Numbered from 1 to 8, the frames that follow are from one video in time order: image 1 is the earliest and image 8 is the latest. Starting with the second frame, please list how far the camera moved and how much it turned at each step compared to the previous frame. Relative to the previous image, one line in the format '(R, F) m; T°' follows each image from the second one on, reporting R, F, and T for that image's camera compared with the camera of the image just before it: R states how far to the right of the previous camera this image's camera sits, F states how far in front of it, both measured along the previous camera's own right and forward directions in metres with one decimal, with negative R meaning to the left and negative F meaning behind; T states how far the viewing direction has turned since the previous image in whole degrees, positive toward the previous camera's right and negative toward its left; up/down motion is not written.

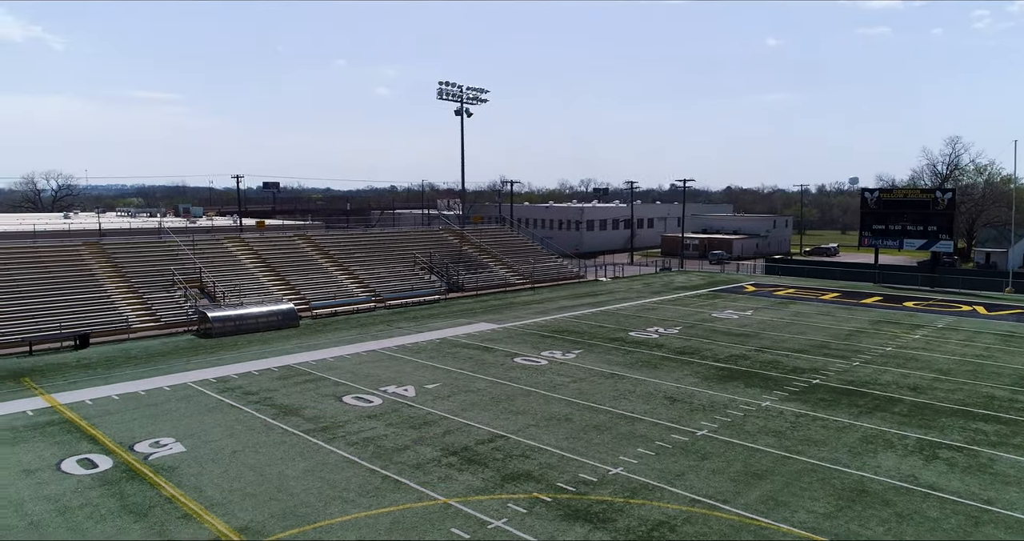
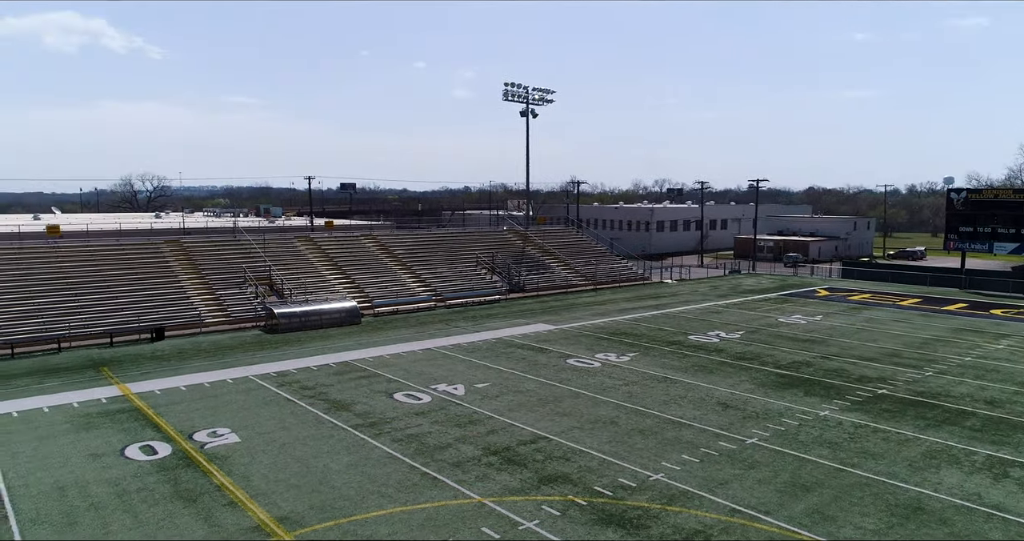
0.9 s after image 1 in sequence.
(+0.6, 0.0) m; -6°
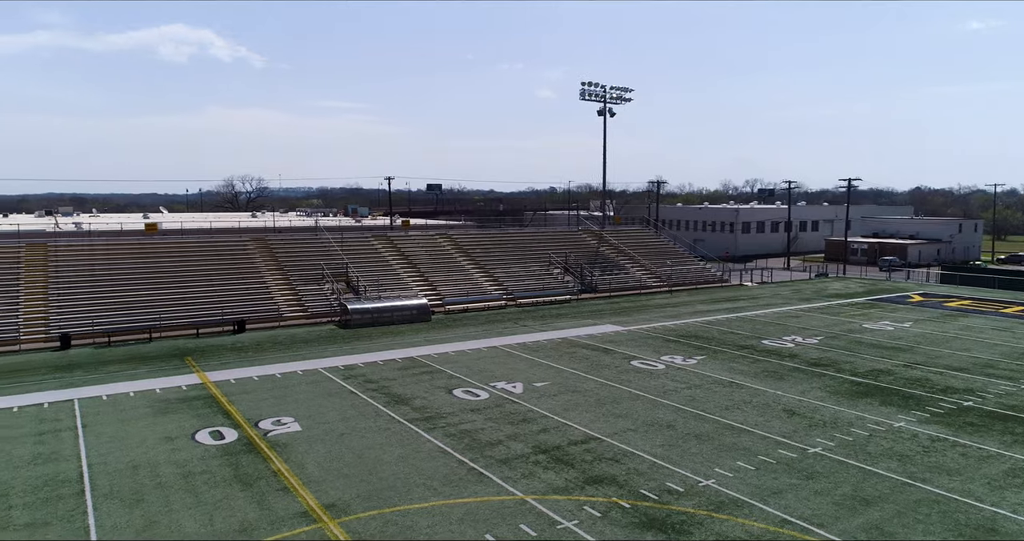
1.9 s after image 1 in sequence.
(+0.6, +0.1) m; -7°
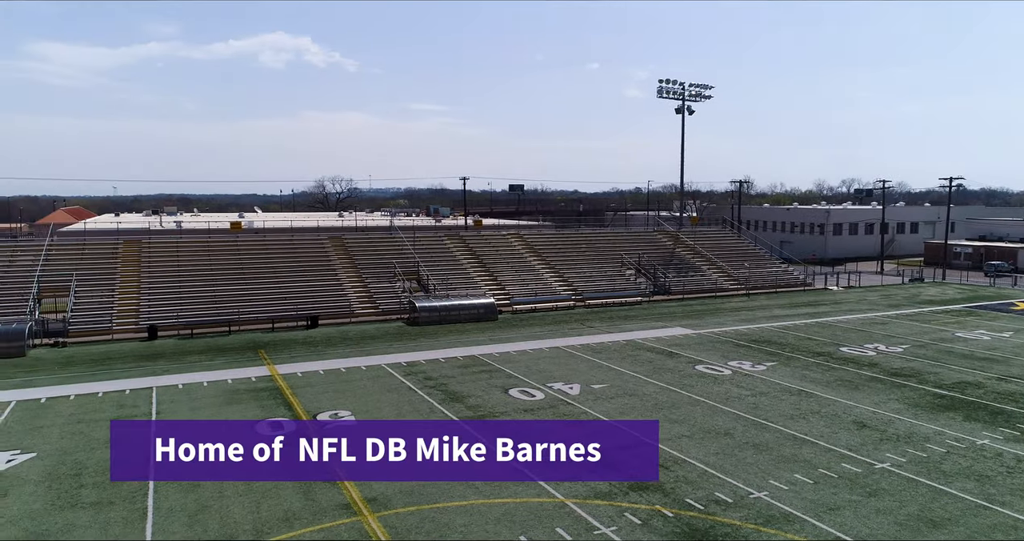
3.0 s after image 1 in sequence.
(+0.6, +0.2) m; -7°
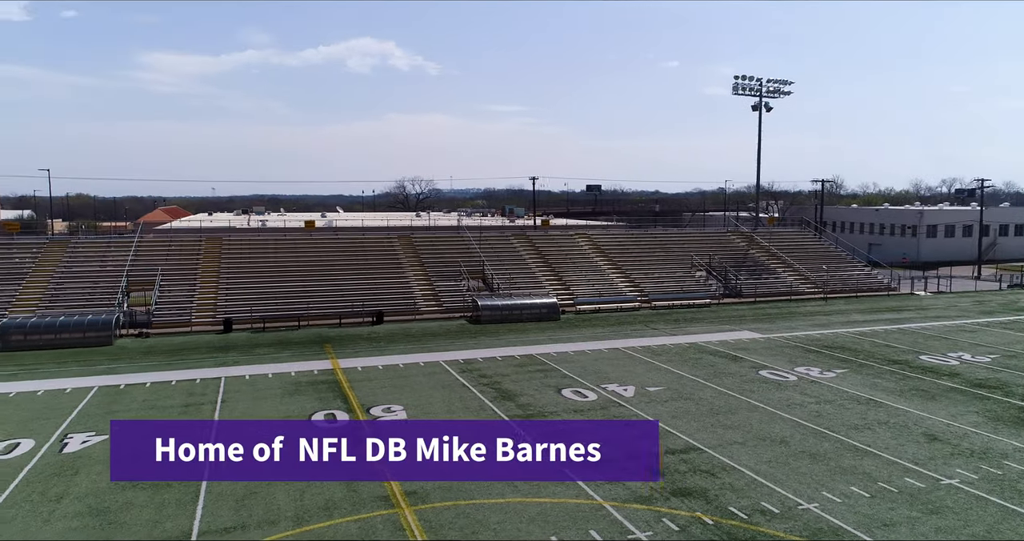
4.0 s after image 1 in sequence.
(+0.6, +0.1) m; -6°
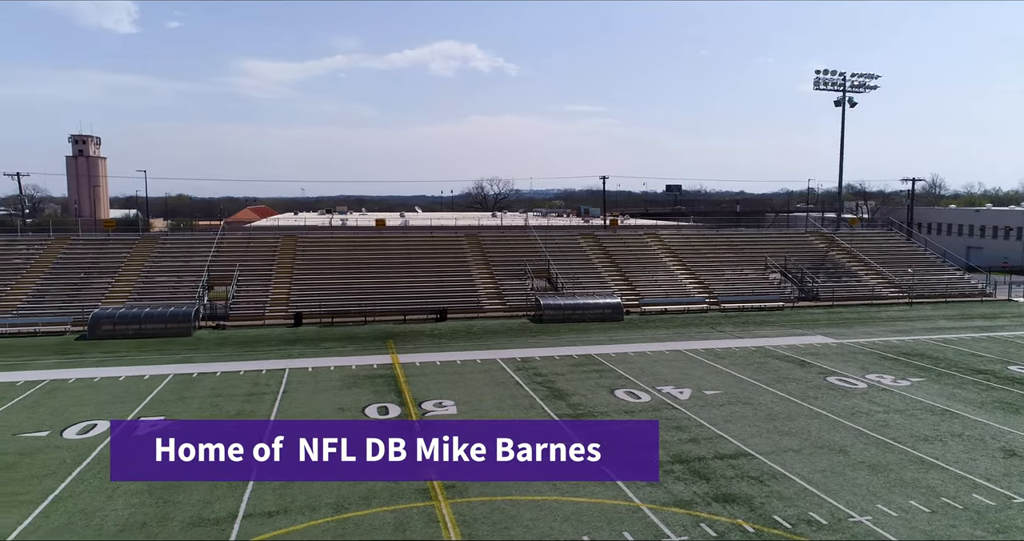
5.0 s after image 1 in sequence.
(+0.6, +0.1) m; -6°
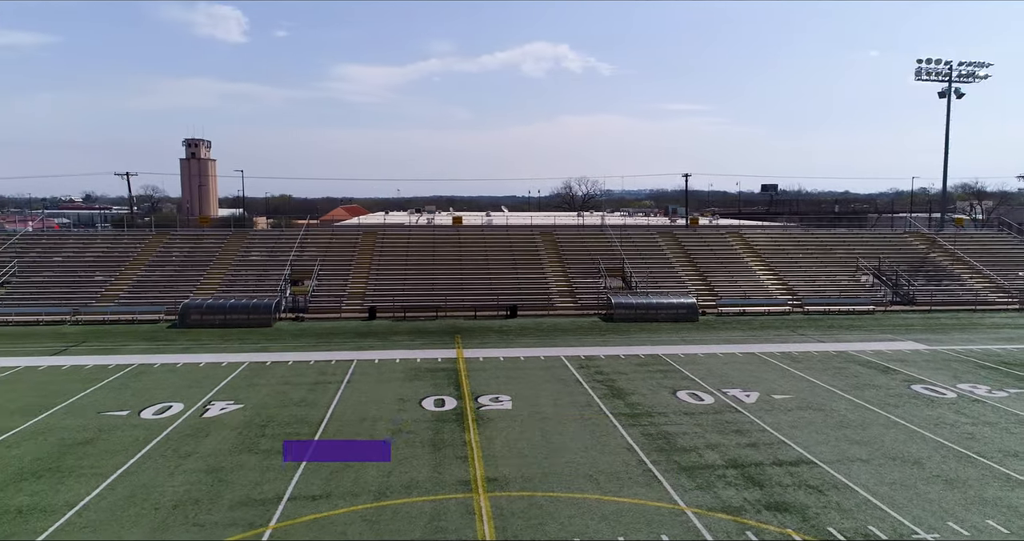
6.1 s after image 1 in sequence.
(+0.7, +0.2) m; -7°
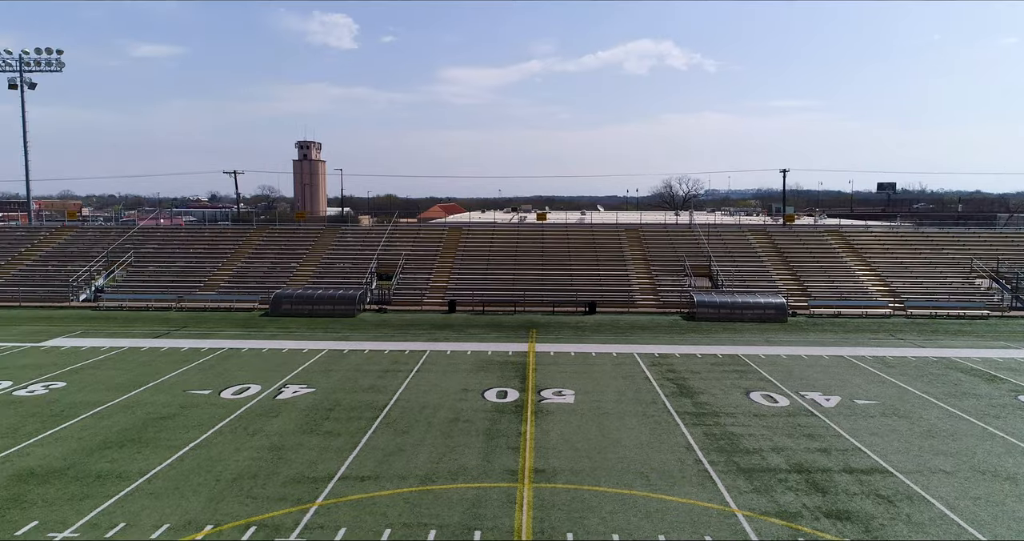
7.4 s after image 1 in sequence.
(+0.8, +0.2) m; -8°
